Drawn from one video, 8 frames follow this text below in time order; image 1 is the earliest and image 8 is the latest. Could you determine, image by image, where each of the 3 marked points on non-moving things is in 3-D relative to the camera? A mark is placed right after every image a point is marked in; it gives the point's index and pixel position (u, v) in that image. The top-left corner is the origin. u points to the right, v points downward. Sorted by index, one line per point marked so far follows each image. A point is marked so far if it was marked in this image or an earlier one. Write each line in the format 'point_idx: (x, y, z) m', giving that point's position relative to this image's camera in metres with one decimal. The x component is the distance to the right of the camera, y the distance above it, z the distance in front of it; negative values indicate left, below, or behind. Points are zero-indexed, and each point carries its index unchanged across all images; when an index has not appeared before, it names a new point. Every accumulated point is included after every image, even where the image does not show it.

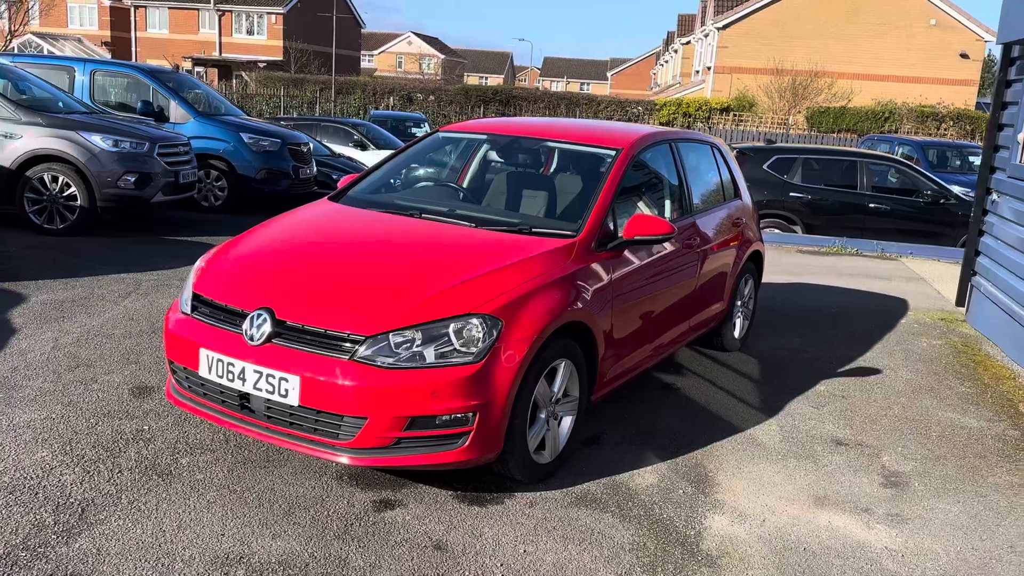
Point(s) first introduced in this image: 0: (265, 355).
0: (-0.9, -0.2, +3.2) m
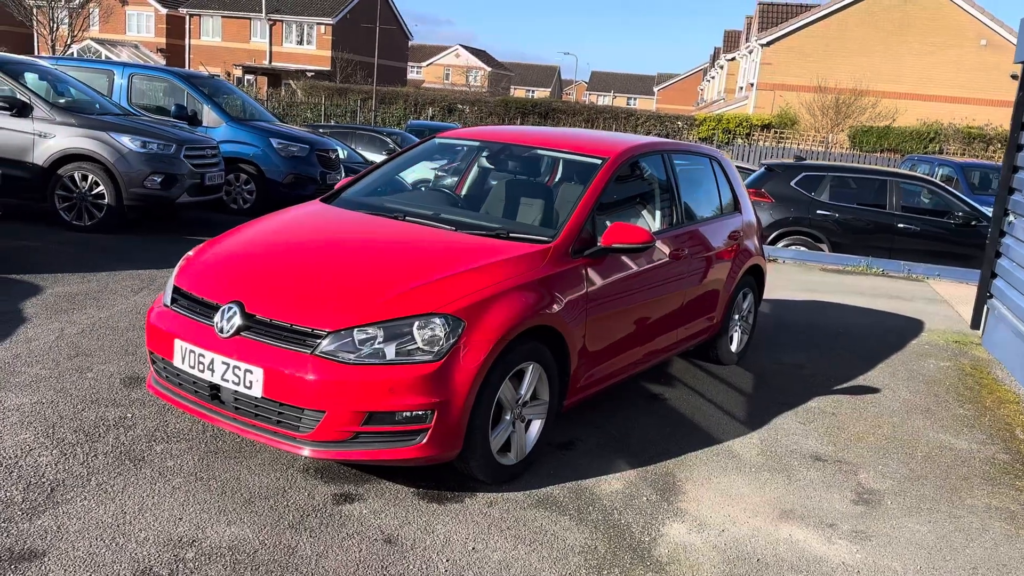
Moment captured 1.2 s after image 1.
0: (-1.0, -0.2, +3.3) m
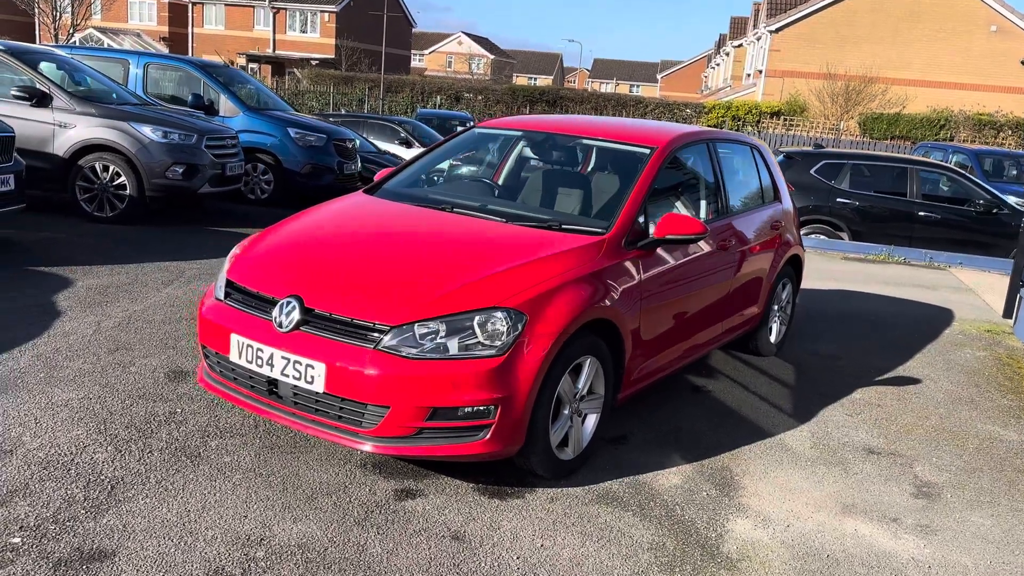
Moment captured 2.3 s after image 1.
0: (-0.8, -0.2, +3.2) m
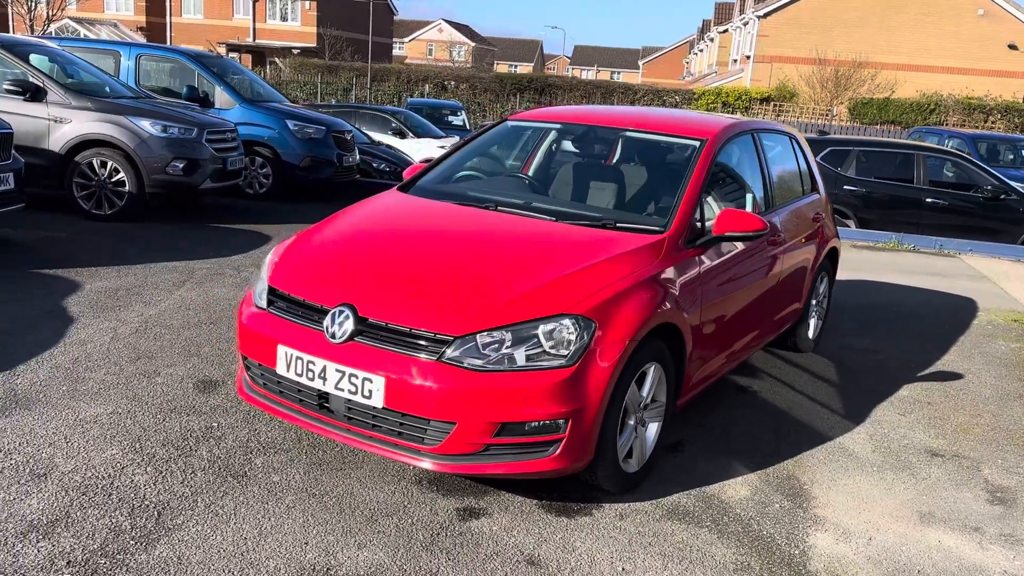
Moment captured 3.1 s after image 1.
0: (-0.6, -0.2, +3.0) m
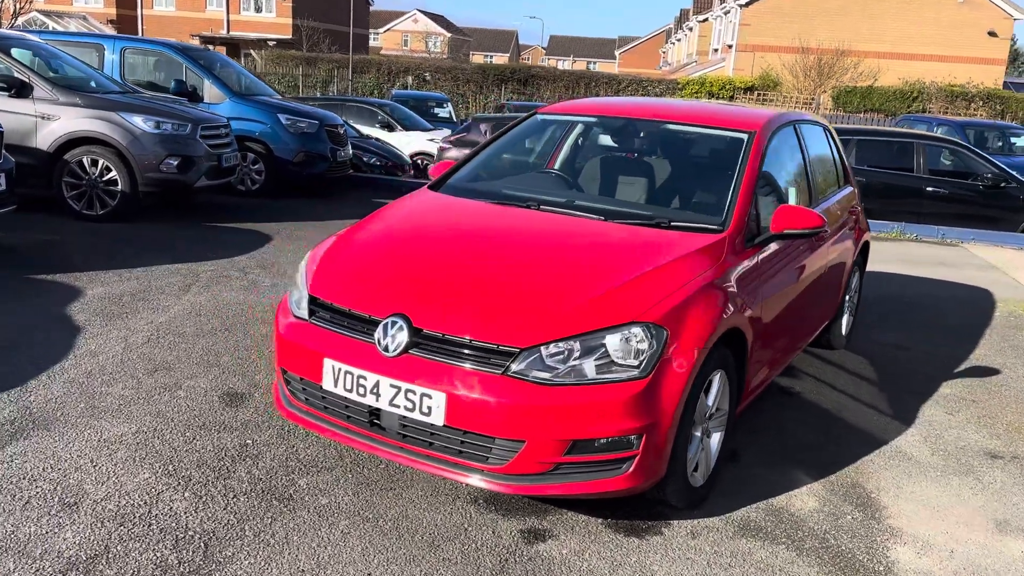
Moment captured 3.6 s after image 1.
0: (-0.4, -0.3, +2.8) m
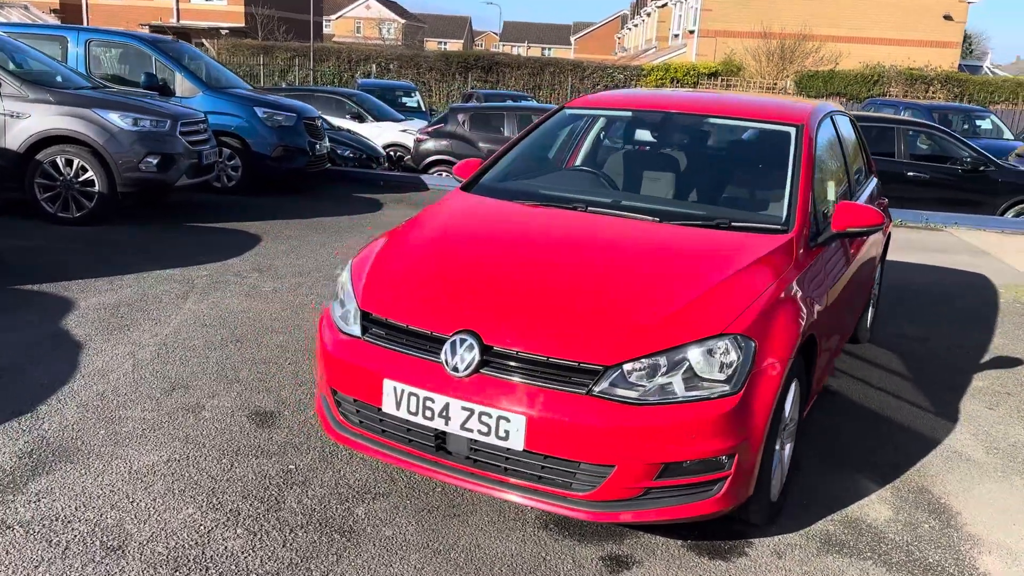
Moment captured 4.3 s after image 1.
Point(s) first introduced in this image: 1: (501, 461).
0: (-0.1, -0.3, +2.6) m
1: (0.0, -0.5, +2.7) m
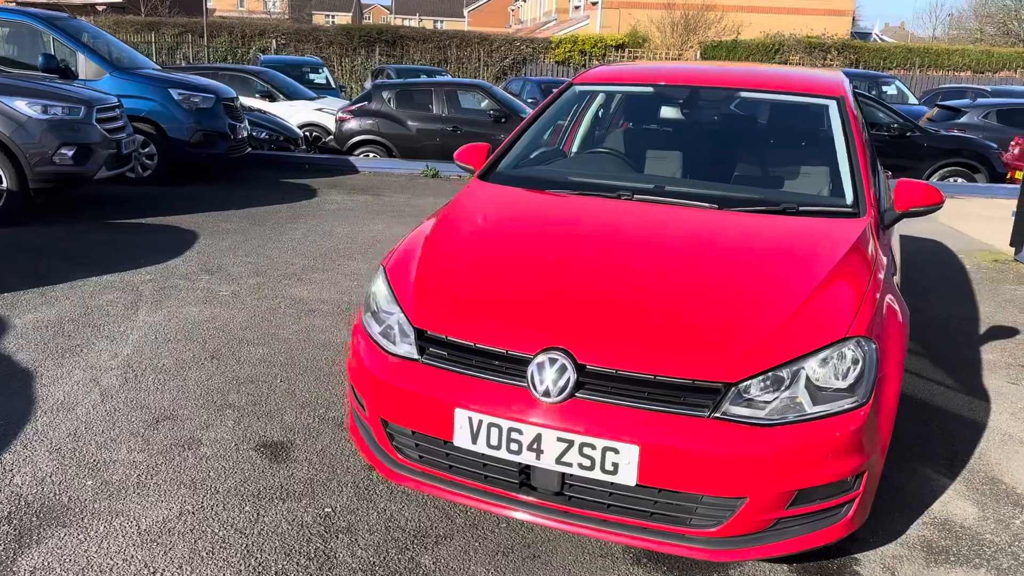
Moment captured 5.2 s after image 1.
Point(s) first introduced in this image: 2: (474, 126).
0: (+0.2, -0.3, +2.3) m
1: (+0.2, -0.6, +2.3) m
2: (-0.5, +2.2, +12.0) m
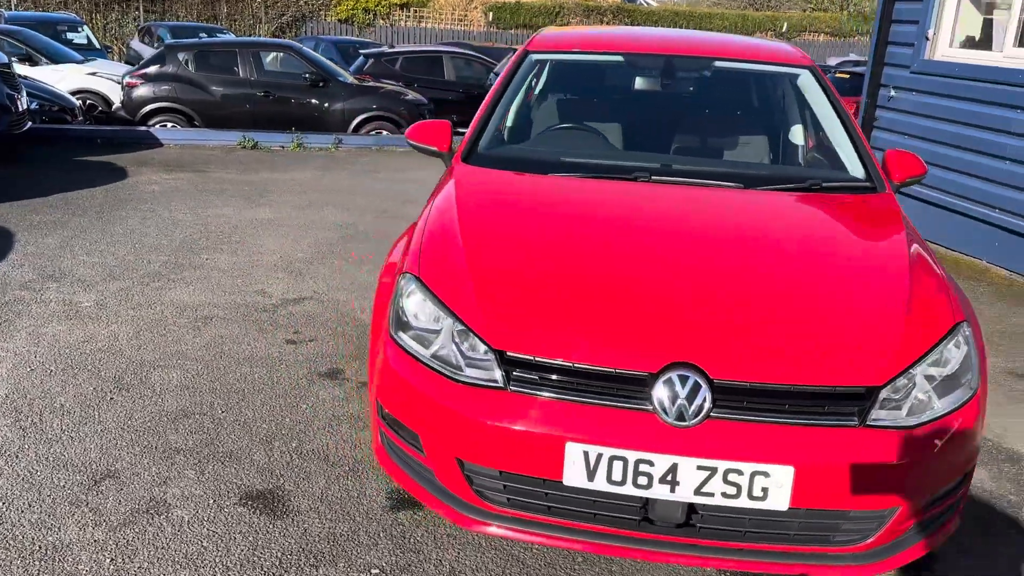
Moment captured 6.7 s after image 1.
0: (+0.5, -0.3, +2.0) m
1: (+0.5, -0.6, +2.1) m
2: (-2.9, +2.5, +11.1) m
